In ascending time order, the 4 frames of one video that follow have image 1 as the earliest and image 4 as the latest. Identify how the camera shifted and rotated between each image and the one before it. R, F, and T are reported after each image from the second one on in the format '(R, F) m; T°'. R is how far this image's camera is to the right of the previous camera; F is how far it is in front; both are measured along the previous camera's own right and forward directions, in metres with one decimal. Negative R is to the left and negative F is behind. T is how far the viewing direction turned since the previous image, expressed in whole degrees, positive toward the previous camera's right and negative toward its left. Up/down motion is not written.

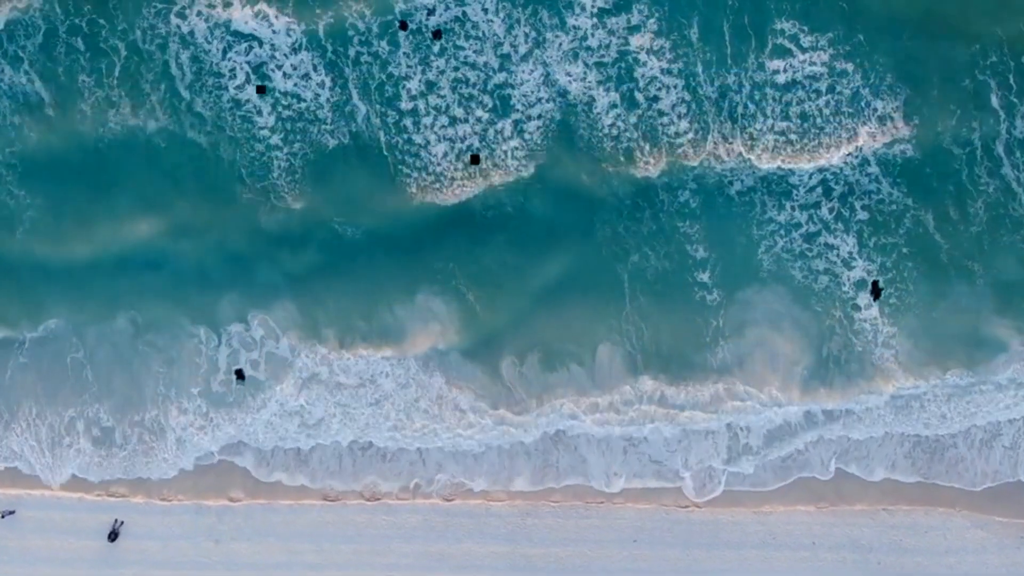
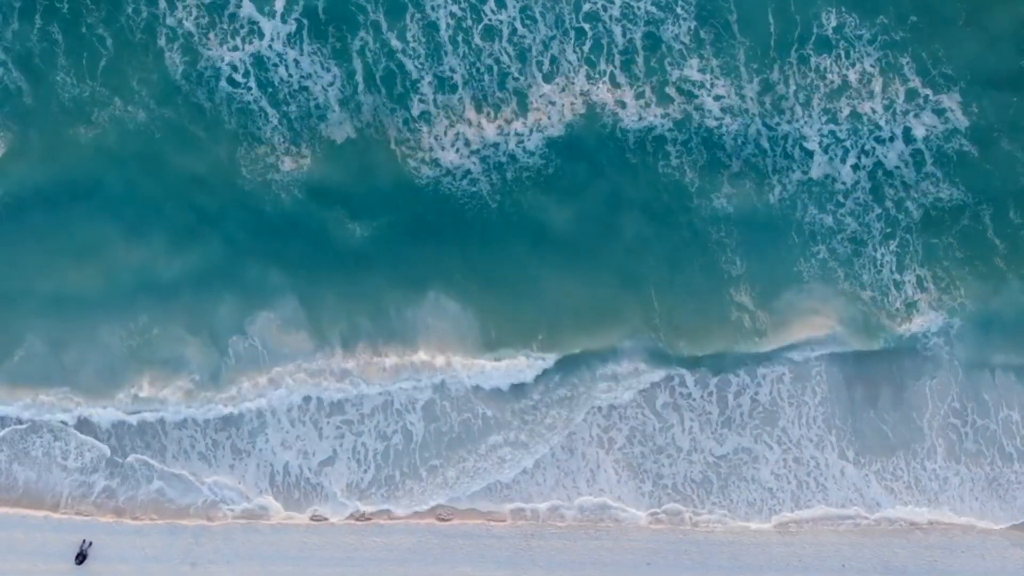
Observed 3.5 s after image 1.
(-5.3, +6.0) m; +3°
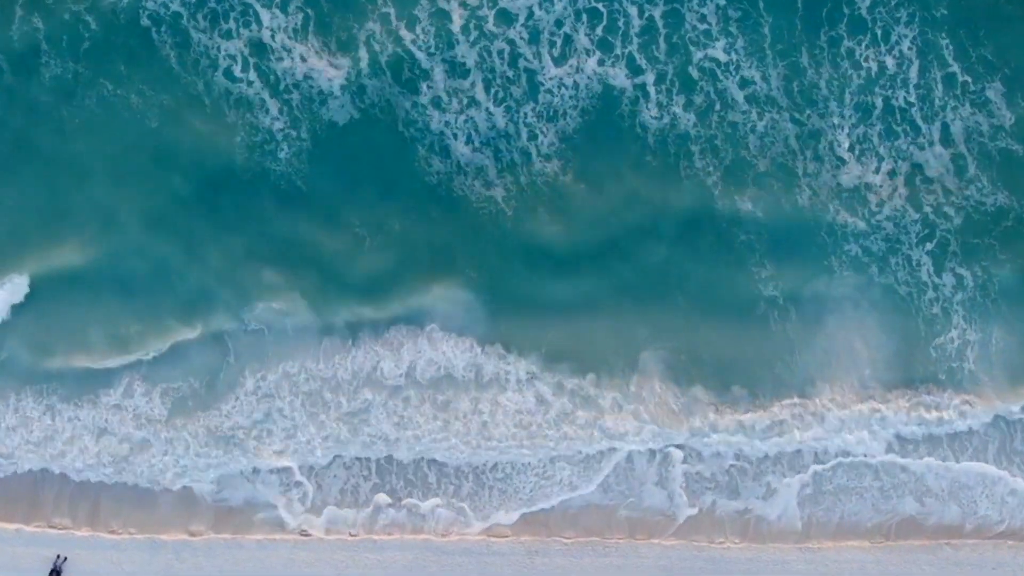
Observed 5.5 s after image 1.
(-3.7, +4.3) m; +2°
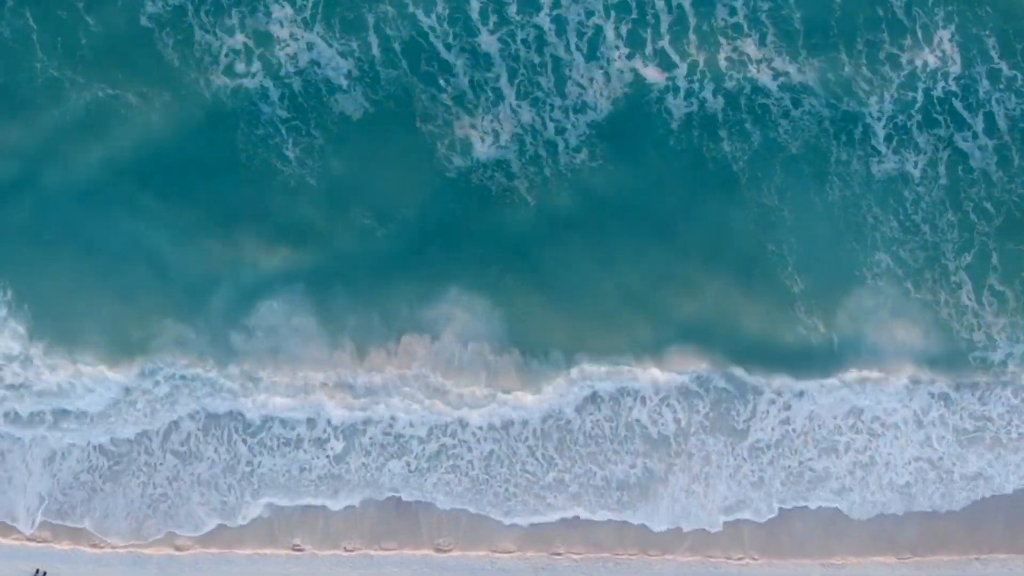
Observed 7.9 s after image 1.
(-2.2, +4.1) m; +1°
